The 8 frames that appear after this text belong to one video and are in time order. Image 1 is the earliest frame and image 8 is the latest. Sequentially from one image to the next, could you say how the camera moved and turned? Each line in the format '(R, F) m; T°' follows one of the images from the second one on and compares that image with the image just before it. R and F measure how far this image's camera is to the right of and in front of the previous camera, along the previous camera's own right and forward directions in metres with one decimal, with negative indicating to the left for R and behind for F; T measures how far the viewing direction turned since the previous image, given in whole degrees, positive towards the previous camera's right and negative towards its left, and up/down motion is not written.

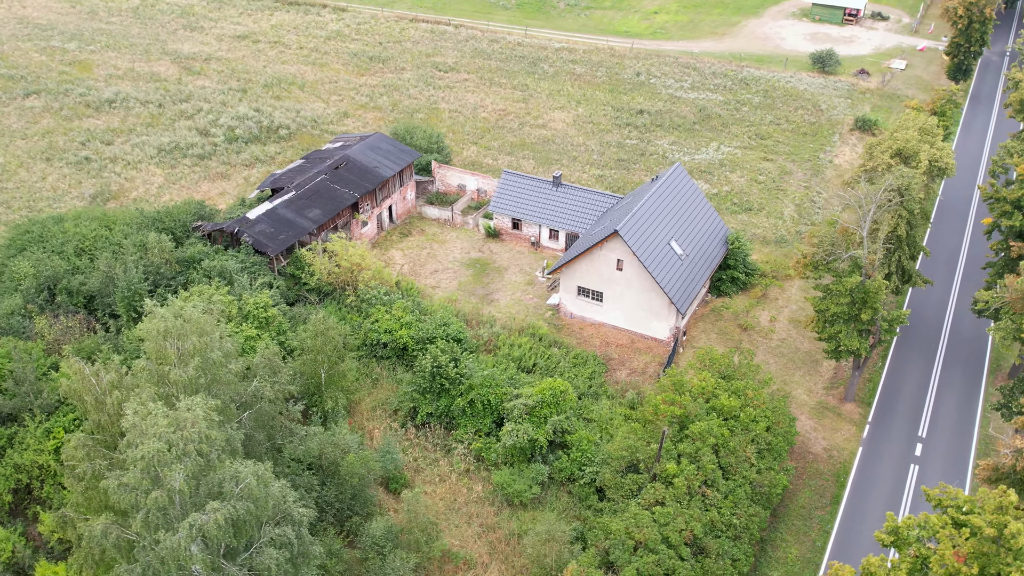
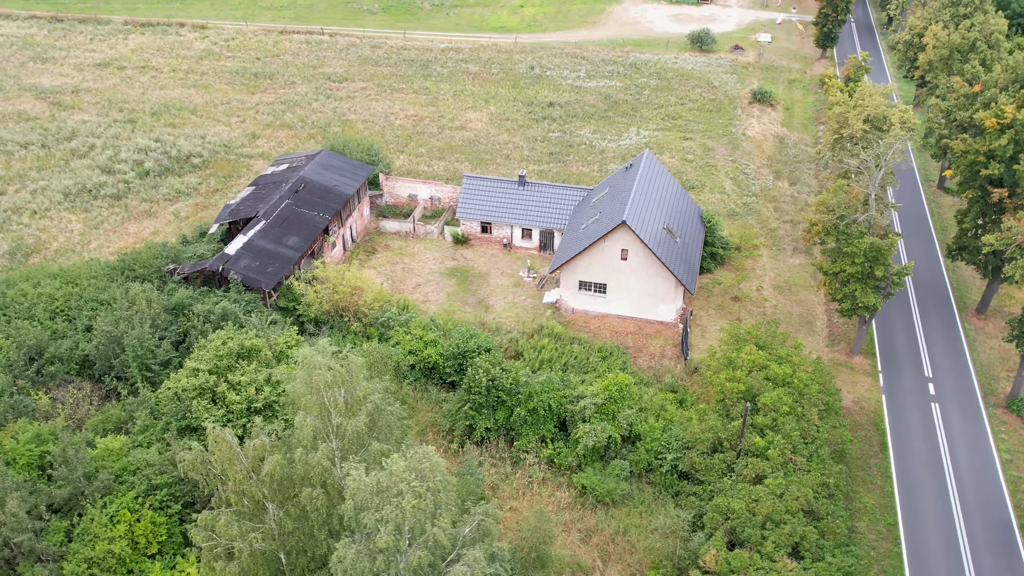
(-6.9, +1.0) m; +12°
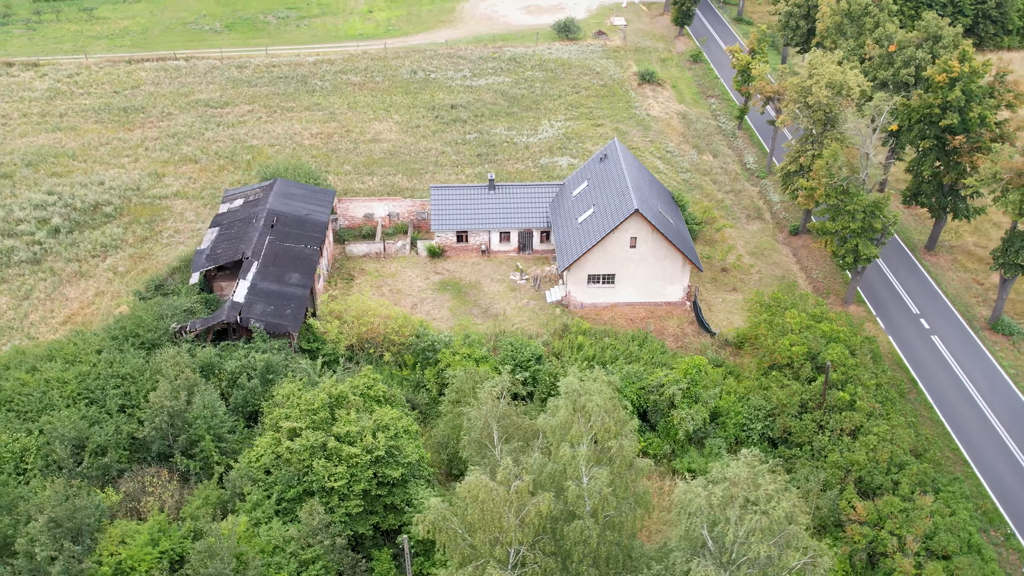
(-8.3, +1.4) m; +13°
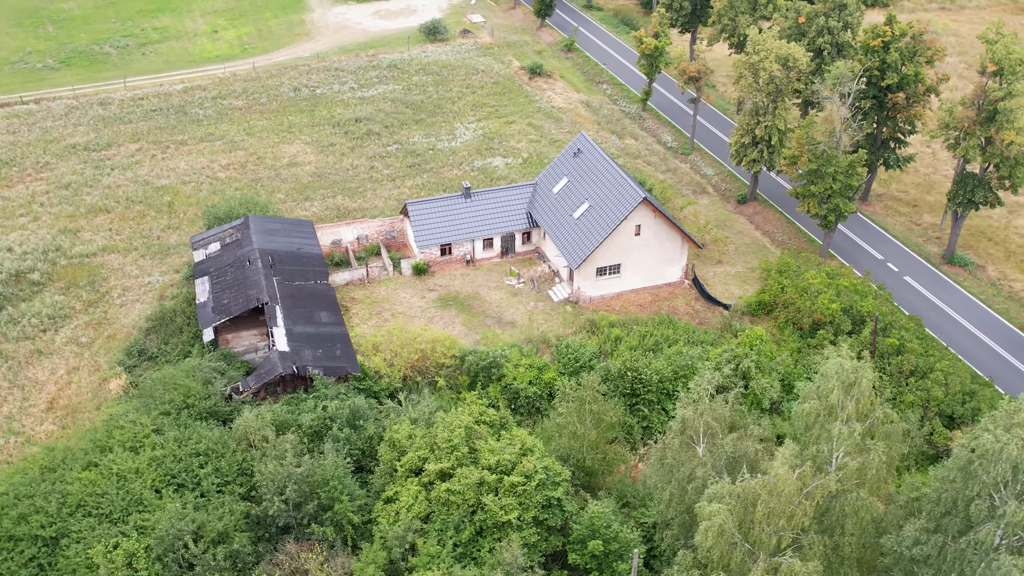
(-8.4, +1.4) m; +14°
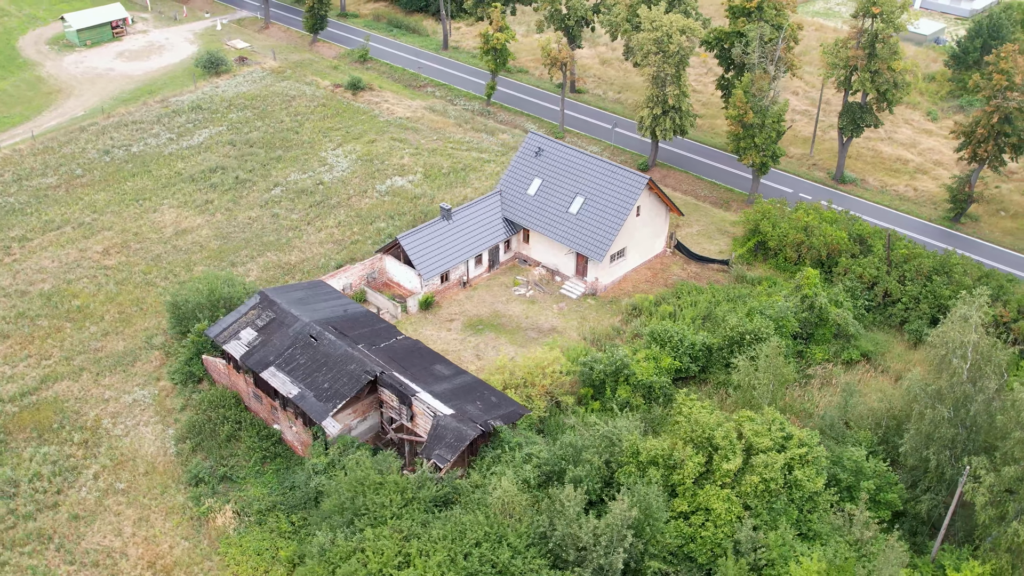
(-14.1, +3.4) m; +23°
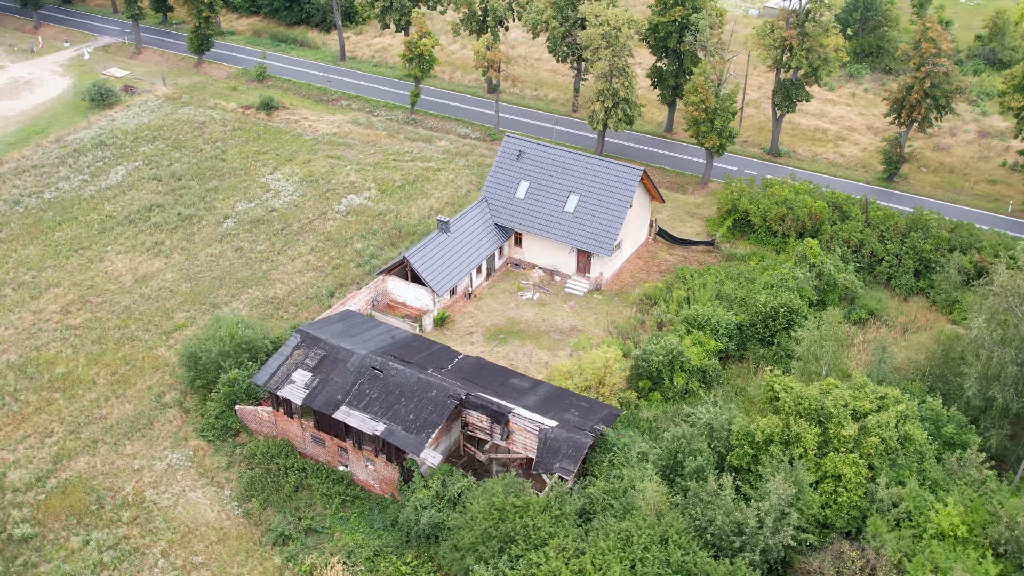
(-7.2, +1.0) m; +11°
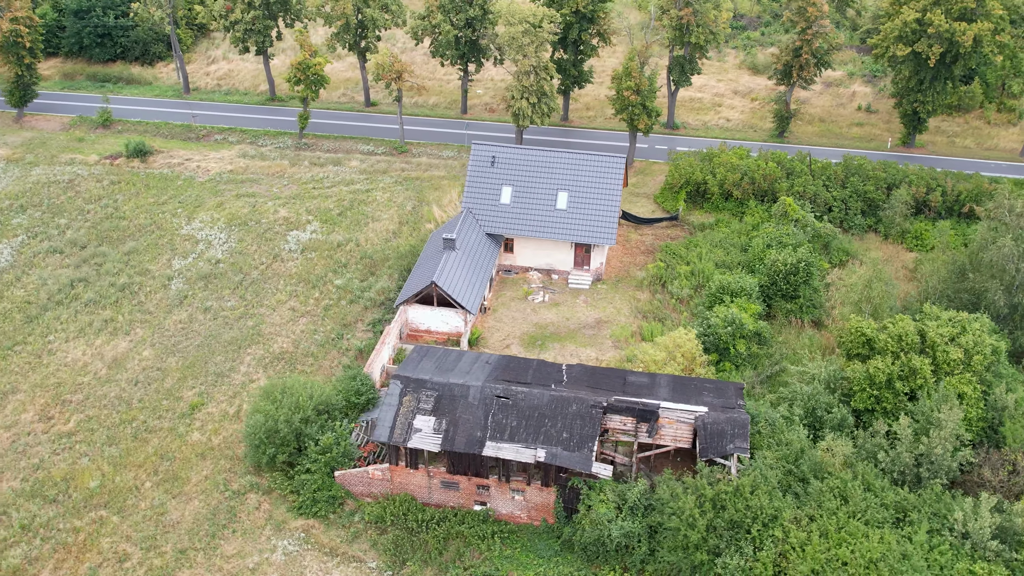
(-10.5, +2.0) m; +17°
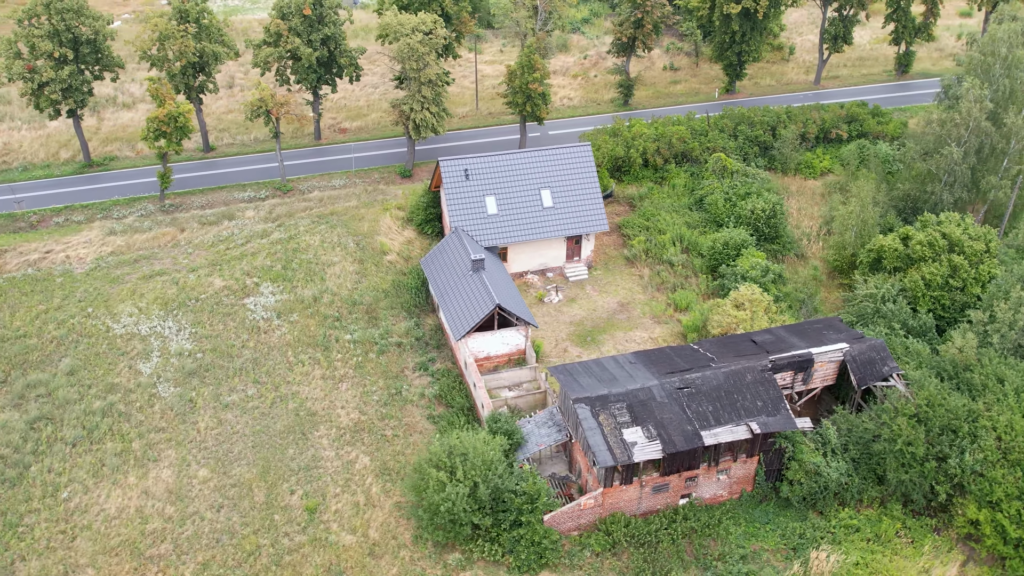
(-13.8, +3.5) m; +23°
